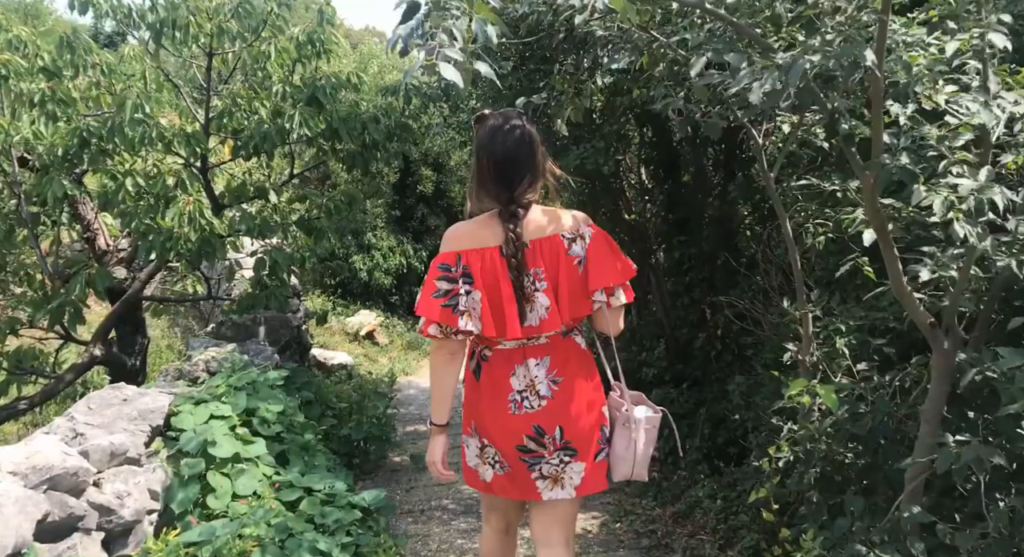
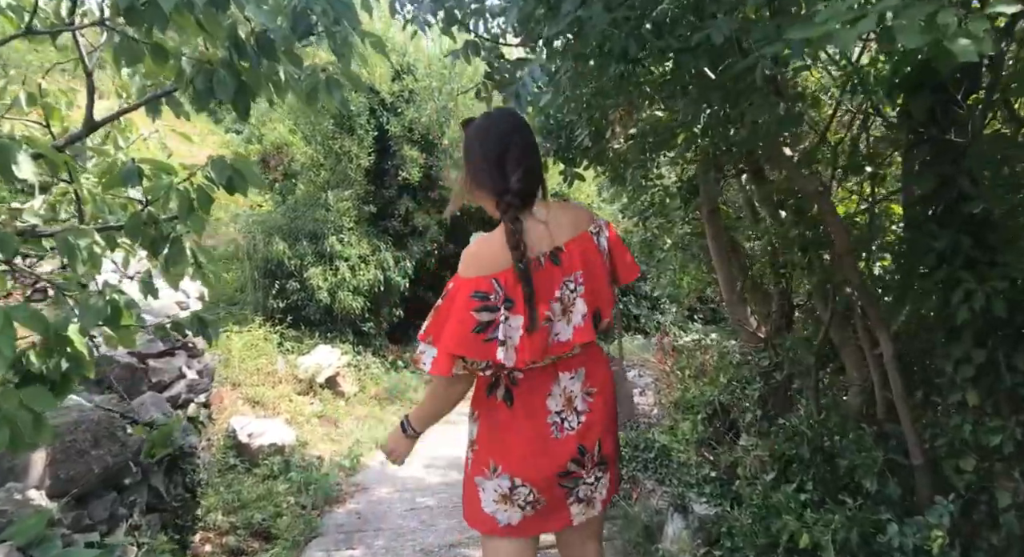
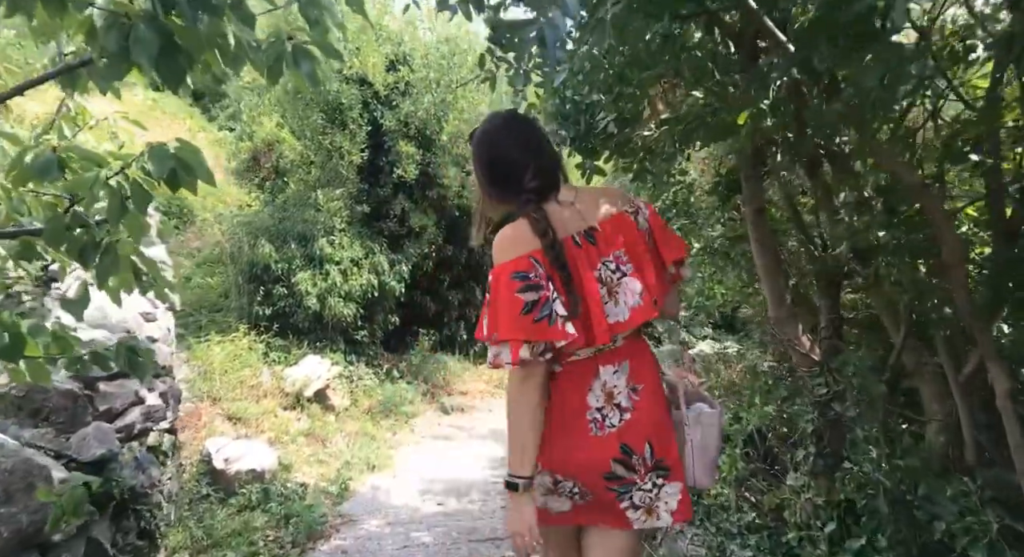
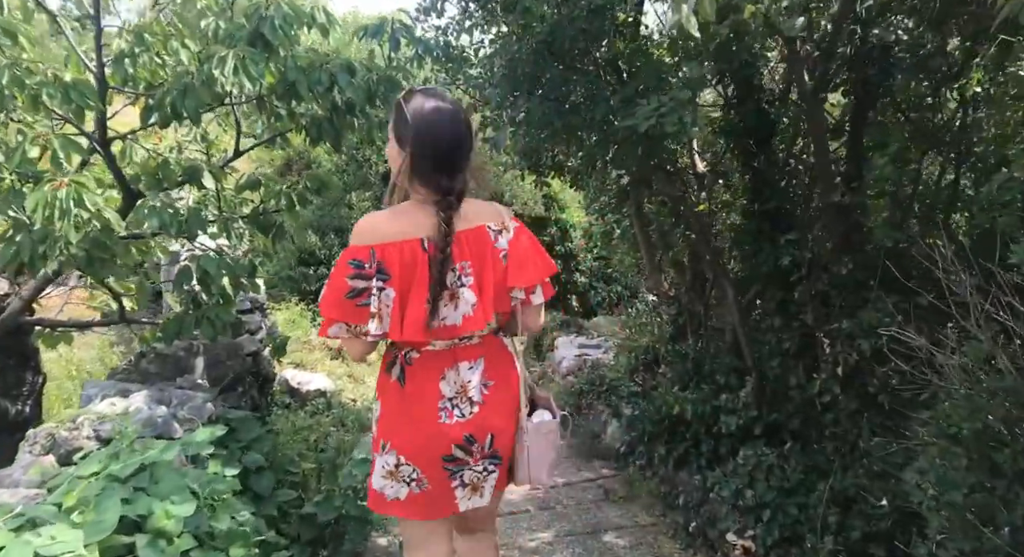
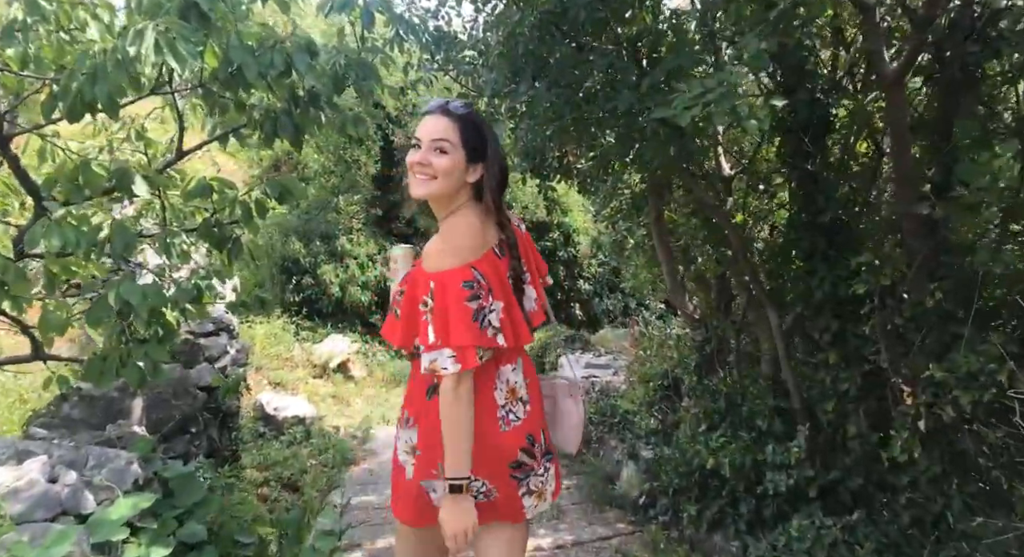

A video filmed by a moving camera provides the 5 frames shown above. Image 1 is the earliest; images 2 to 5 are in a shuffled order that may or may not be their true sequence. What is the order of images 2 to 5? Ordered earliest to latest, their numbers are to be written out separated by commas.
4, 5, 2, 3
